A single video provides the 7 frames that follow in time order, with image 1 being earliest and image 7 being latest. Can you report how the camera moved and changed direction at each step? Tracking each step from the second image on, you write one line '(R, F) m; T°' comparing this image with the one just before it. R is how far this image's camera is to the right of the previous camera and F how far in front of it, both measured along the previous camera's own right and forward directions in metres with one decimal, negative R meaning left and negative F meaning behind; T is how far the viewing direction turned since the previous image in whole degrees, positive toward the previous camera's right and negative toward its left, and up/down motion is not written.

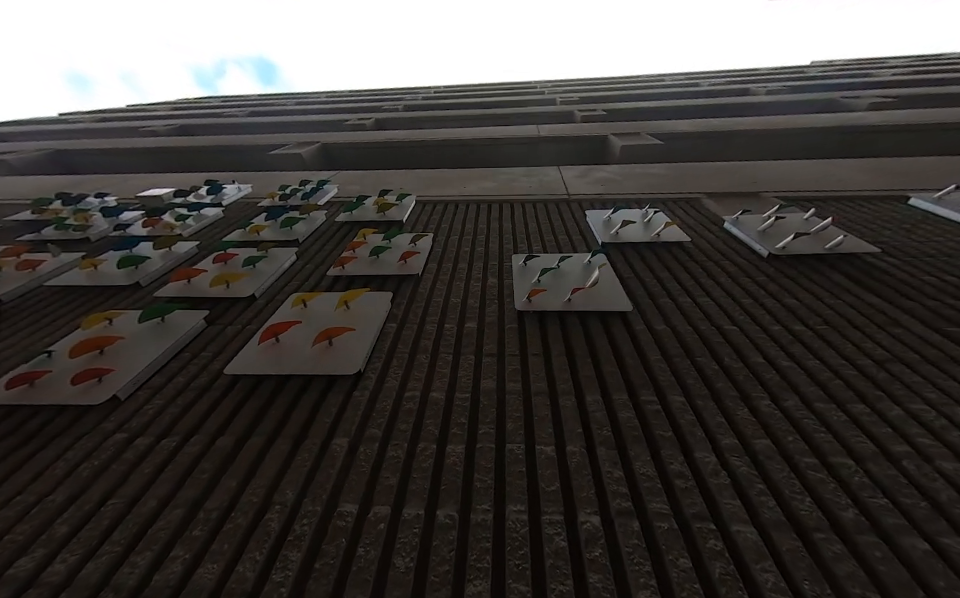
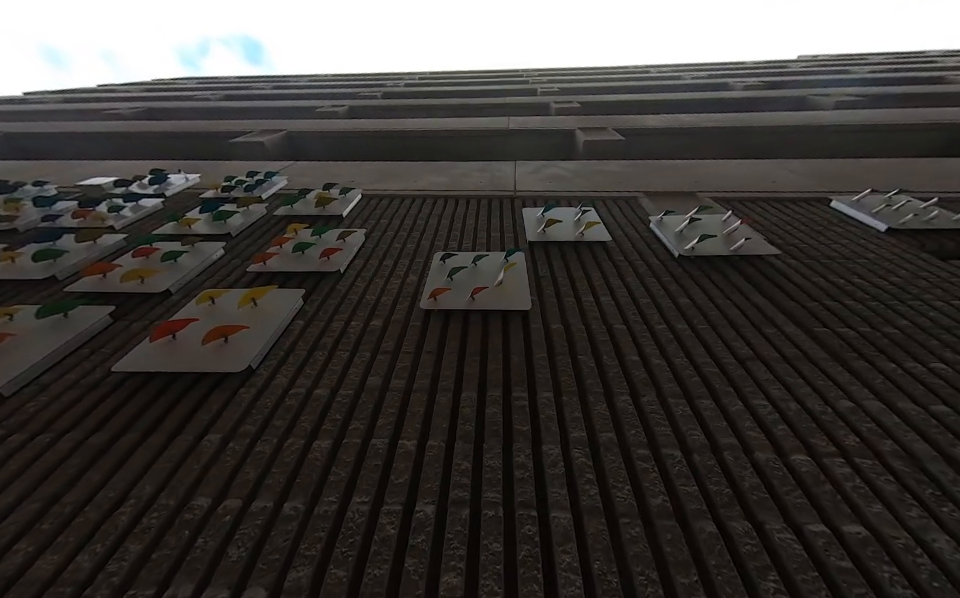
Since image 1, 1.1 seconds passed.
(+0.5, -0.1) m; +2°
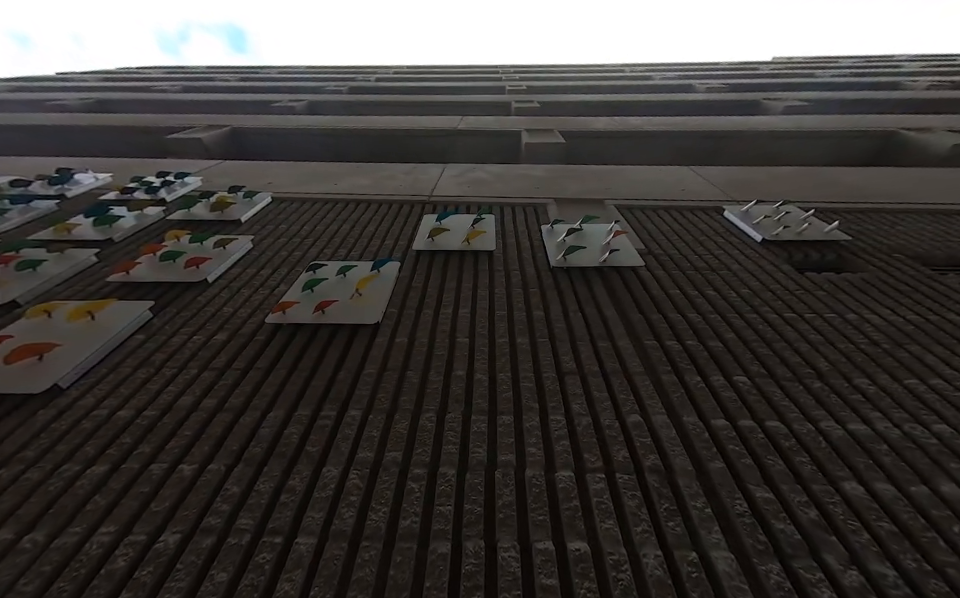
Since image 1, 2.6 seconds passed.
(+0.8, 0.0) m; +2°
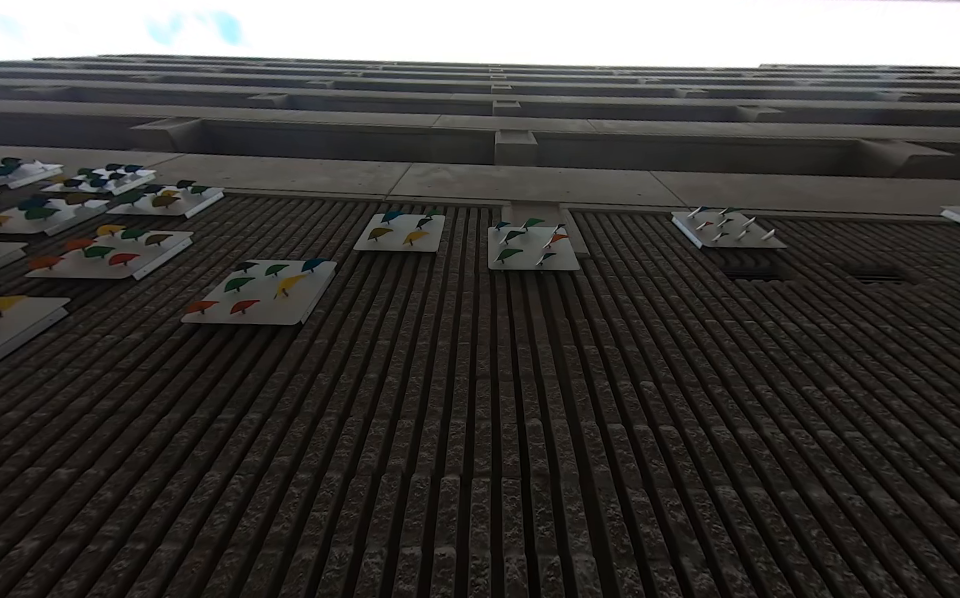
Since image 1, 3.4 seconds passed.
(+0.4, 0.0) m; +2°
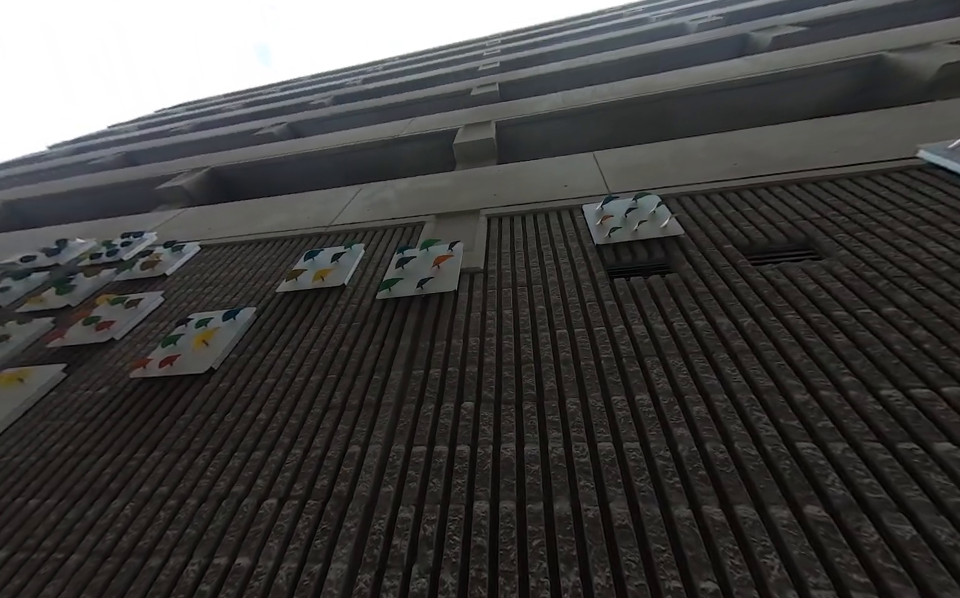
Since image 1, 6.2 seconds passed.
(+1.3, -0.1) m; -9°
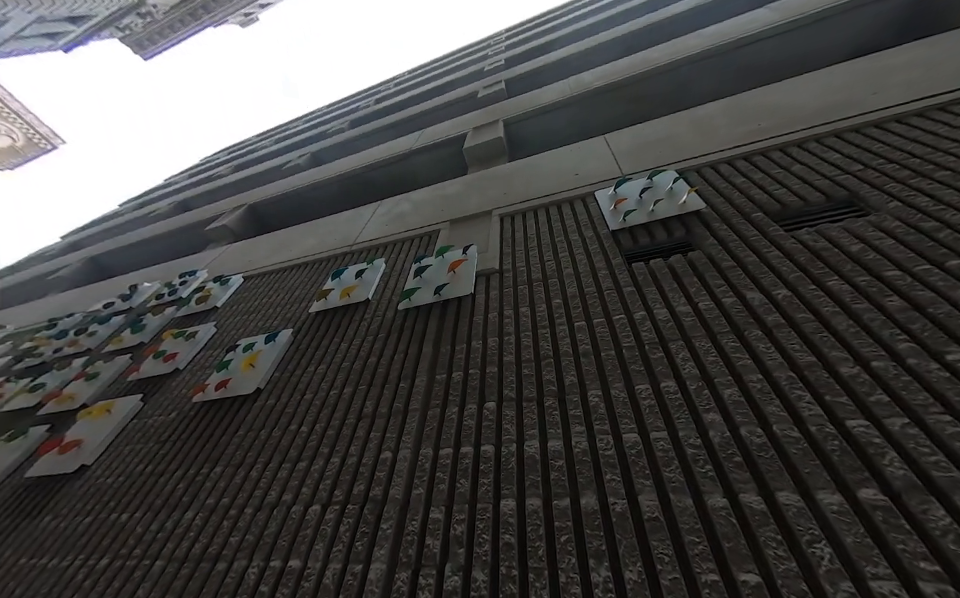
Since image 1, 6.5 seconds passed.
(+0.1, 0.0) m; -6°
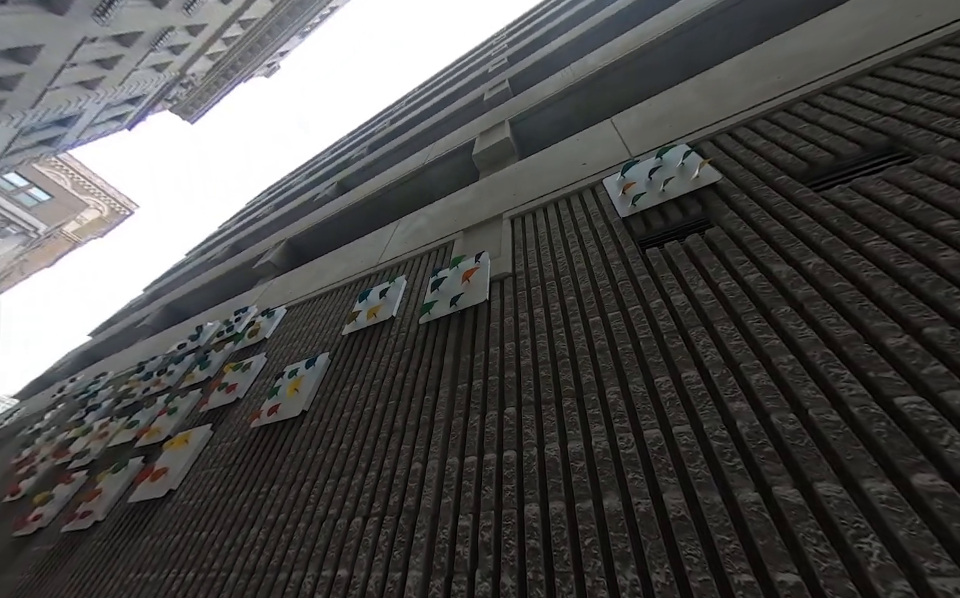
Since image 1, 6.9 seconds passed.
(+0.2, 0.0) m; -7°
